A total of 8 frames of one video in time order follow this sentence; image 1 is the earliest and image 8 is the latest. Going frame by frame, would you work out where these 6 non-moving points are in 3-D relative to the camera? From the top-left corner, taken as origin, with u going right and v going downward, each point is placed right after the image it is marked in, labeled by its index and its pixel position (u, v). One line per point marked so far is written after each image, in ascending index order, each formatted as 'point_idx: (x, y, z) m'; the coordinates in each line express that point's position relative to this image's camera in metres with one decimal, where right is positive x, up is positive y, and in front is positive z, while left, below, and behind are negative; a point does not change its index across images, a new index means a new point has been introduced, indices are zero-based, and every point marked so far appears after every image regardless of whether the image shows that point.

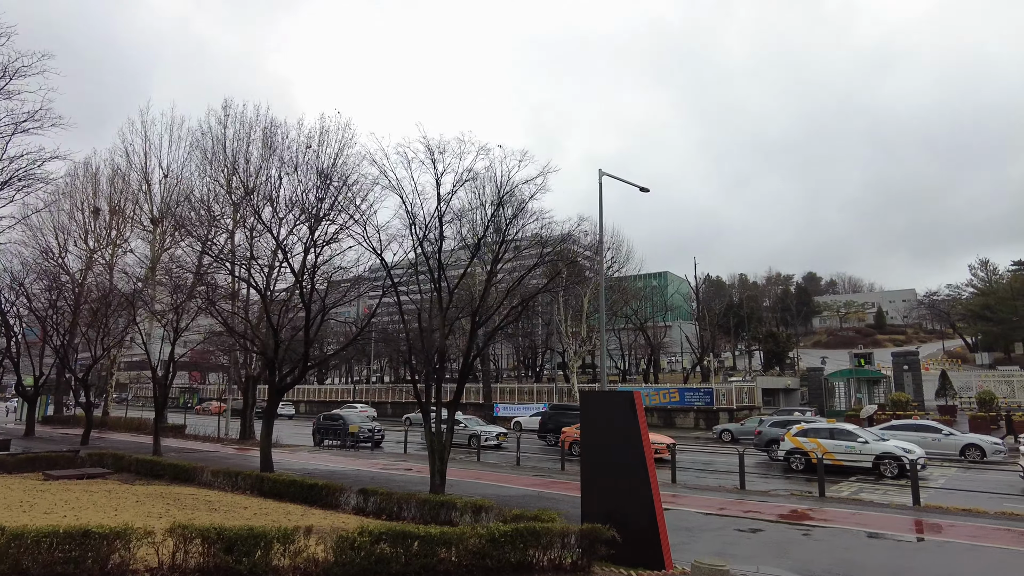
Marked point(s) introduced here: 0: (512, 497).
0: (0.0, -3.8, +12.0) m
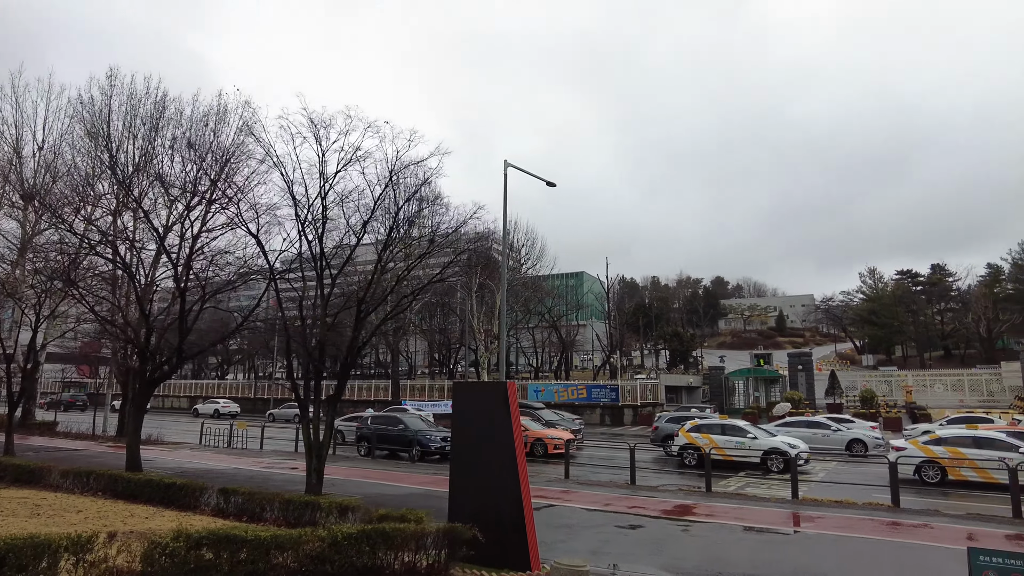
0: (-2.1, -3.6, +11.4) m
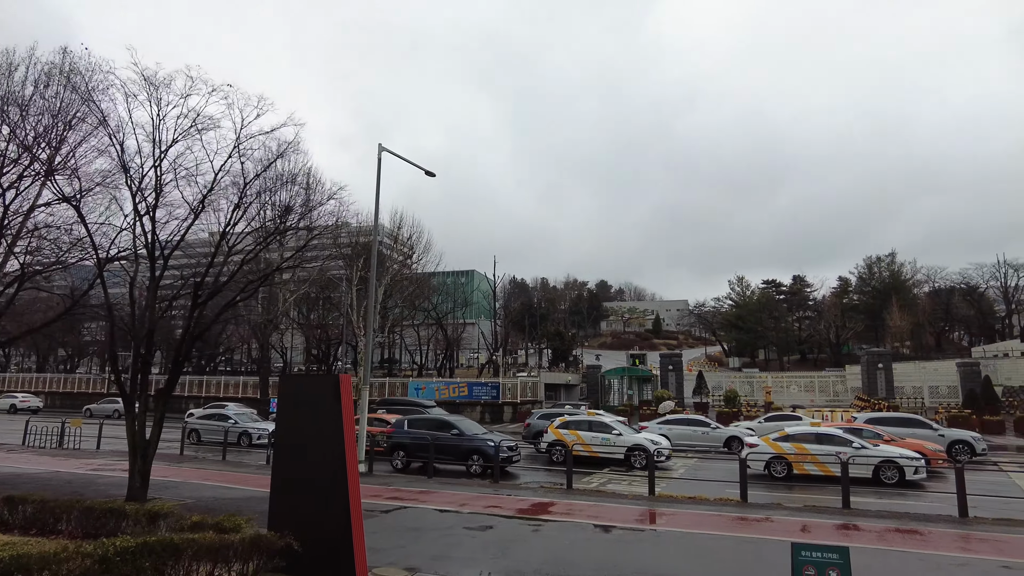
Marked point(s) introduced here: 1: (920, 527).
0: (-4.5, -3.4, +10.3) m
1: (+5.8, -3.4, +9.3) m
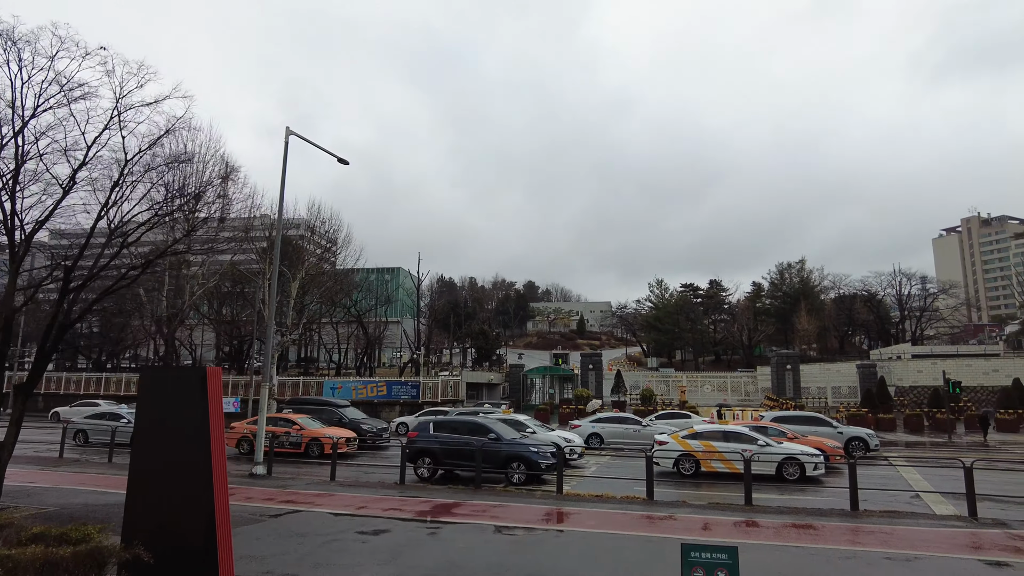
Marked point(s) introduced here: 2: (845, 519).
0: (-5.9, -3.1, +9.3) m
1: (+4.4, -3.4, +9.5) m
2: (+5.1, -3.5, +9.9) m
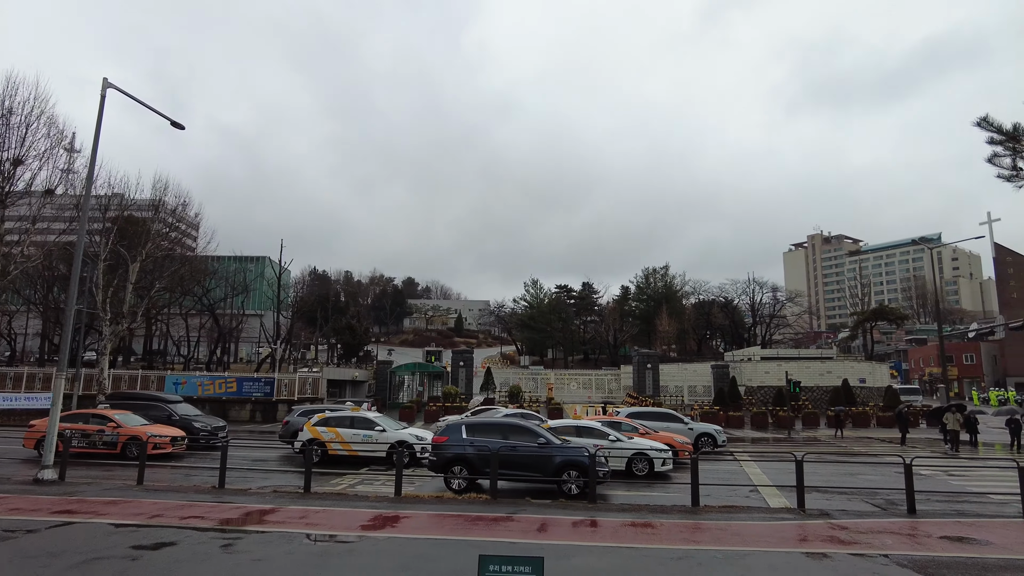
0: (-8.1, -2.7, +7.2) m
1: (+2.0, -3.3, +9.2) m
2: (+2.6, -3.4, +9.8) m
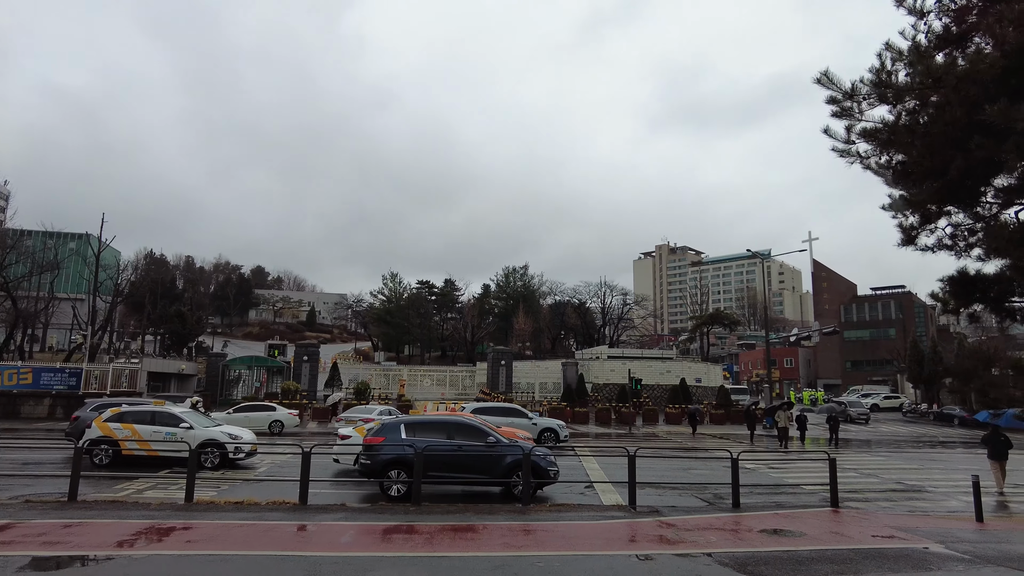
0: (-9.9, -2.0, +4.3) m
1: (-0.4, -3.0, +8.4) m
2: (0.0, -3.2, +9.1) m
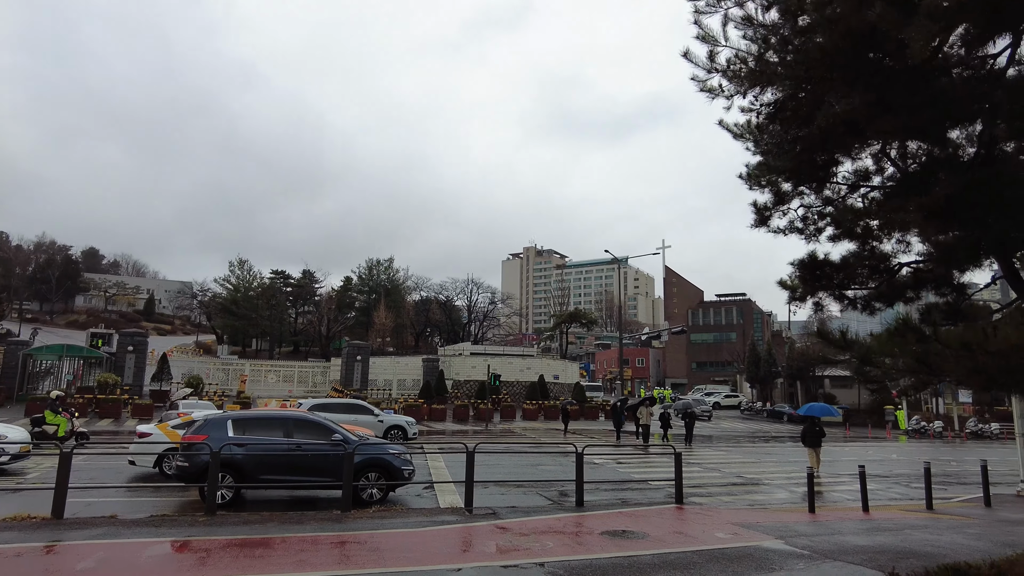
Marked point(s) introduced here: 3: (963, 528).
0: (-10.9, -1.3, +1.1) m
1: (-2.5, -2.6, +7.0) m
2: (-2.2, -2.8, +7.7) m
3: (+5.9, -3.1, +8.5) m
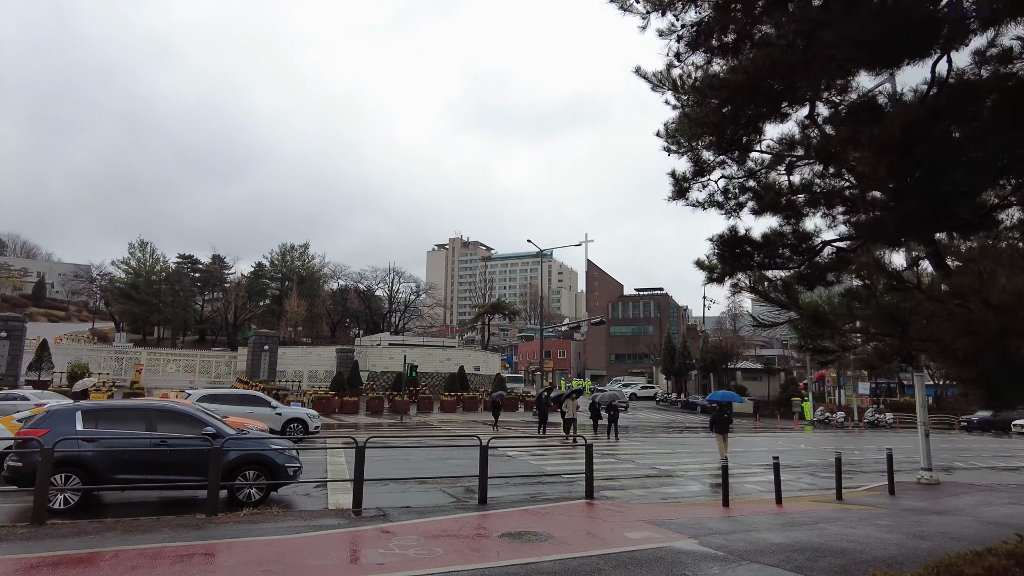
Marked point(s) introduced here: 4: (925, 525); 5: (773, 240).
0: (-11.2, -0.9, -1.0) m
1: (-3.5, -2.3, +5.8) m
2: (-3.3, -2.5, +6.6) m
3: (+4.6, -3.0, +8.3) m
4: (+5.1, -2.9, +8.1) m
5: (+2.8, +0.5, +7.0) m
